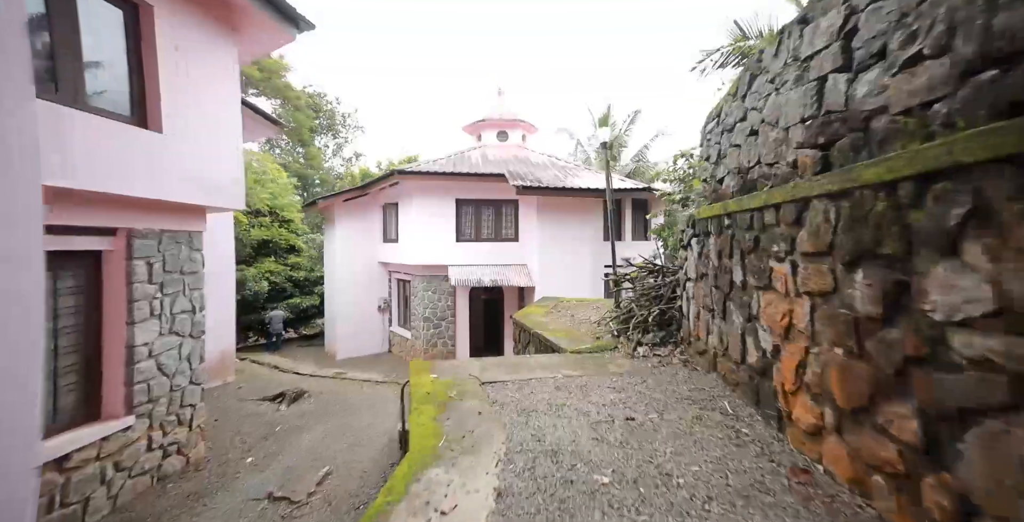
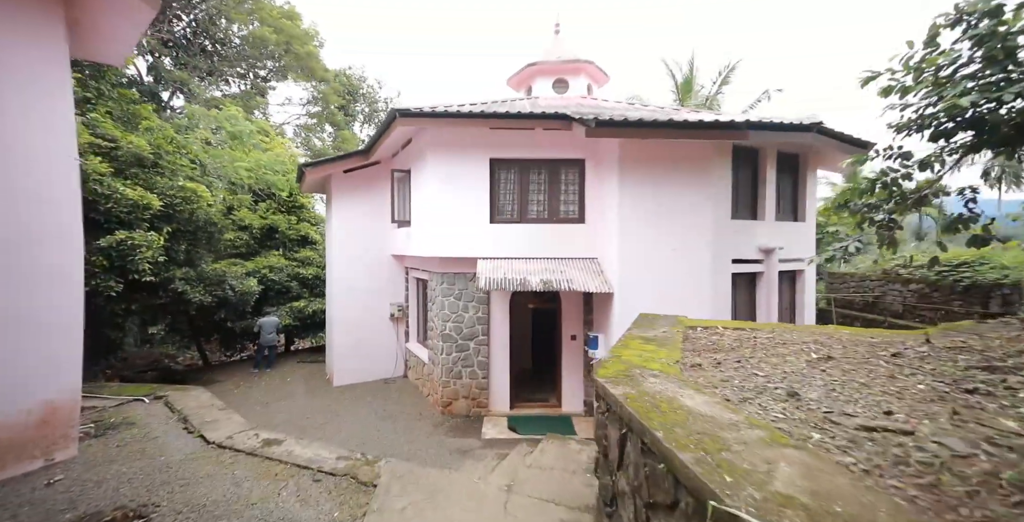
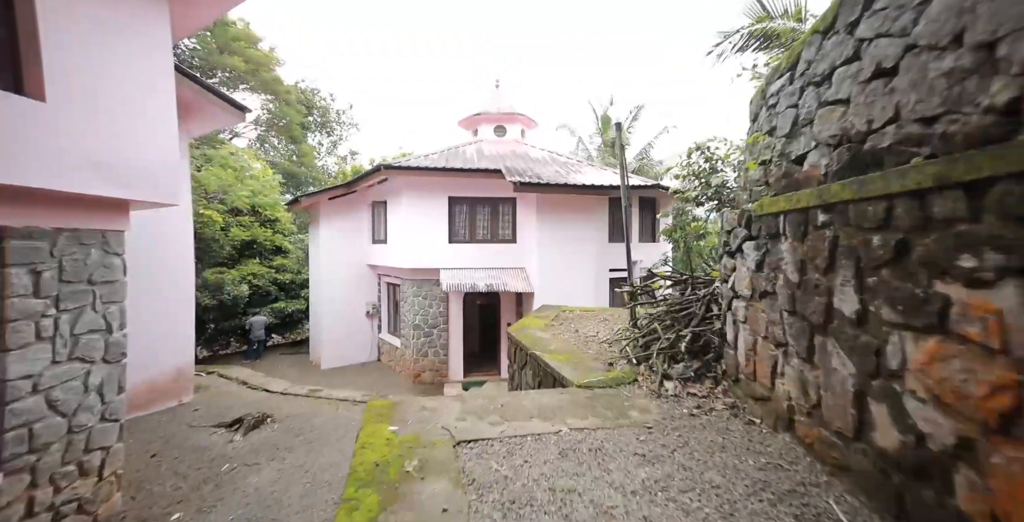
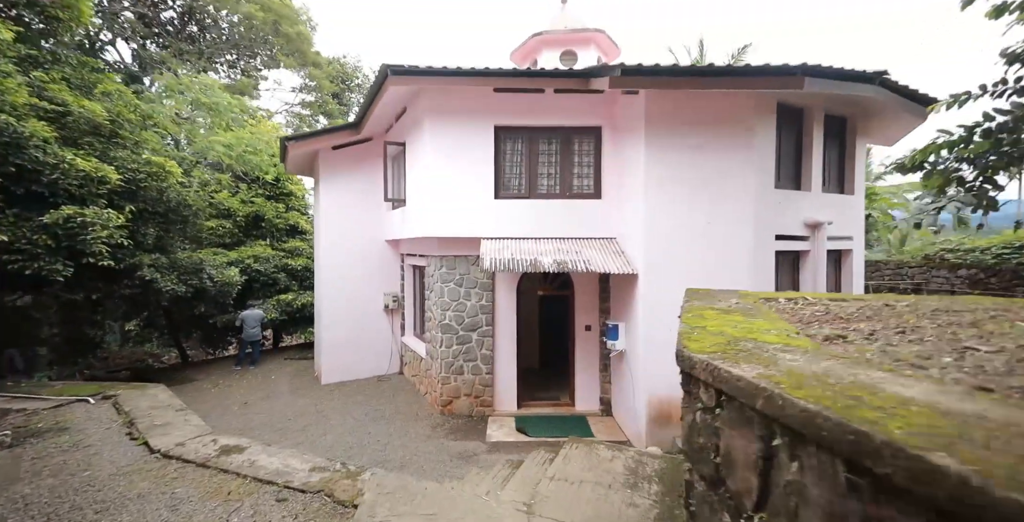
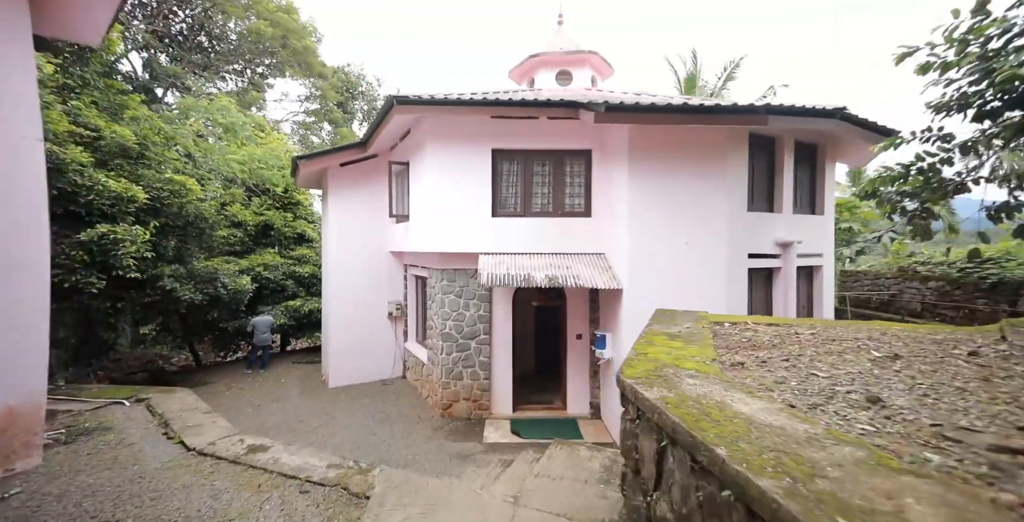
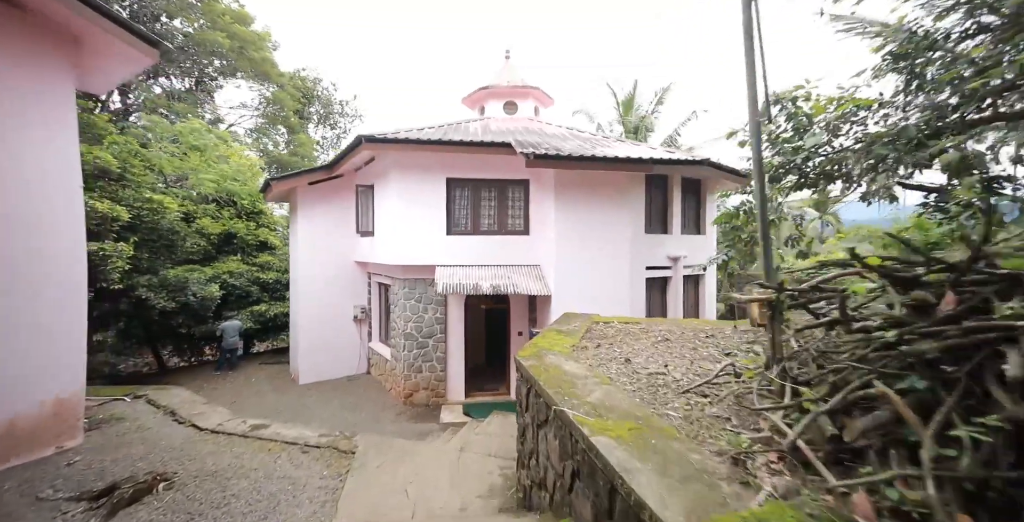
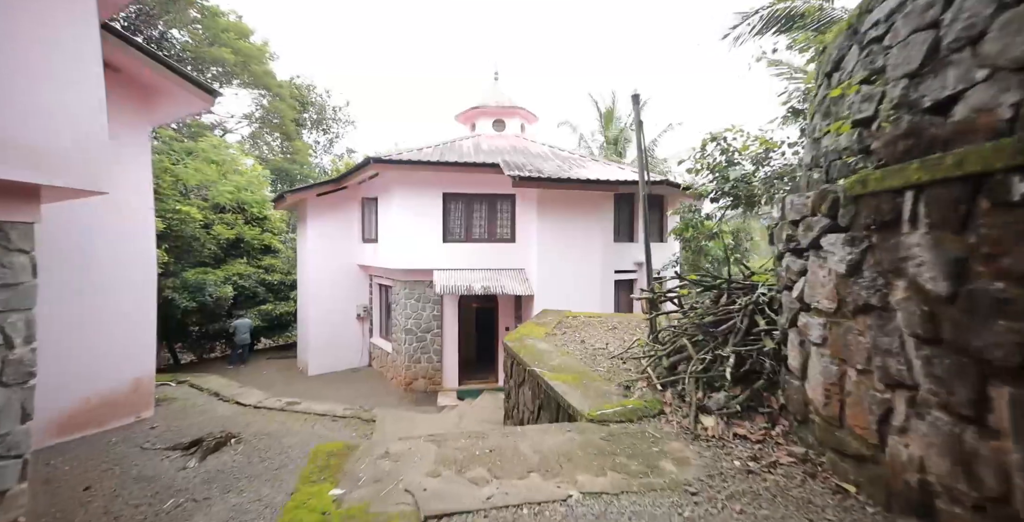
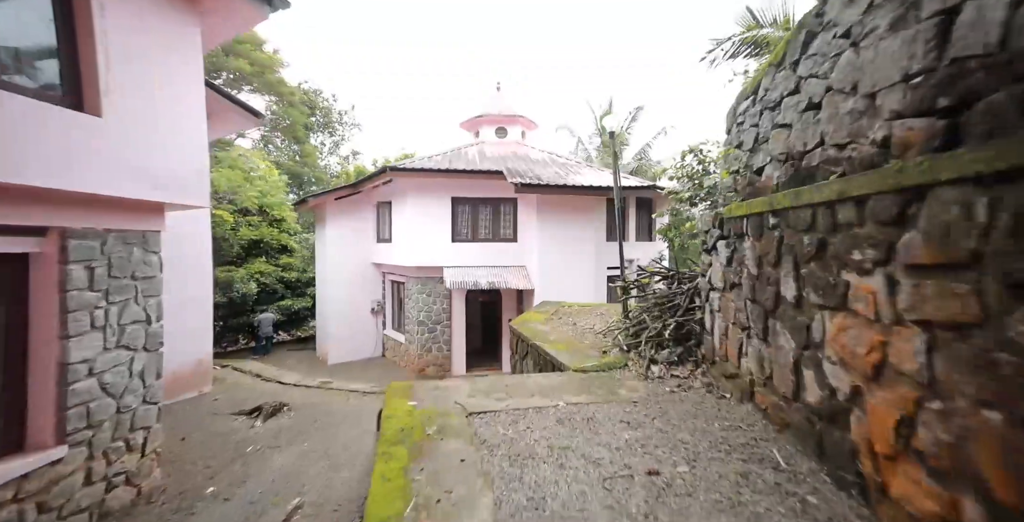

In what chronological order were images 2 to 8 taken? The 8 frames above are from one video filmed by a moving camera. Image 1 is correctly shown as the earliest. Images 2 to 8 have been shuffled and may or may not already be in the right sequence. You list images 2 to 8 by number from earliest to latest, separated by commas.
8, 3, 7, 6, 2, 5, 4
